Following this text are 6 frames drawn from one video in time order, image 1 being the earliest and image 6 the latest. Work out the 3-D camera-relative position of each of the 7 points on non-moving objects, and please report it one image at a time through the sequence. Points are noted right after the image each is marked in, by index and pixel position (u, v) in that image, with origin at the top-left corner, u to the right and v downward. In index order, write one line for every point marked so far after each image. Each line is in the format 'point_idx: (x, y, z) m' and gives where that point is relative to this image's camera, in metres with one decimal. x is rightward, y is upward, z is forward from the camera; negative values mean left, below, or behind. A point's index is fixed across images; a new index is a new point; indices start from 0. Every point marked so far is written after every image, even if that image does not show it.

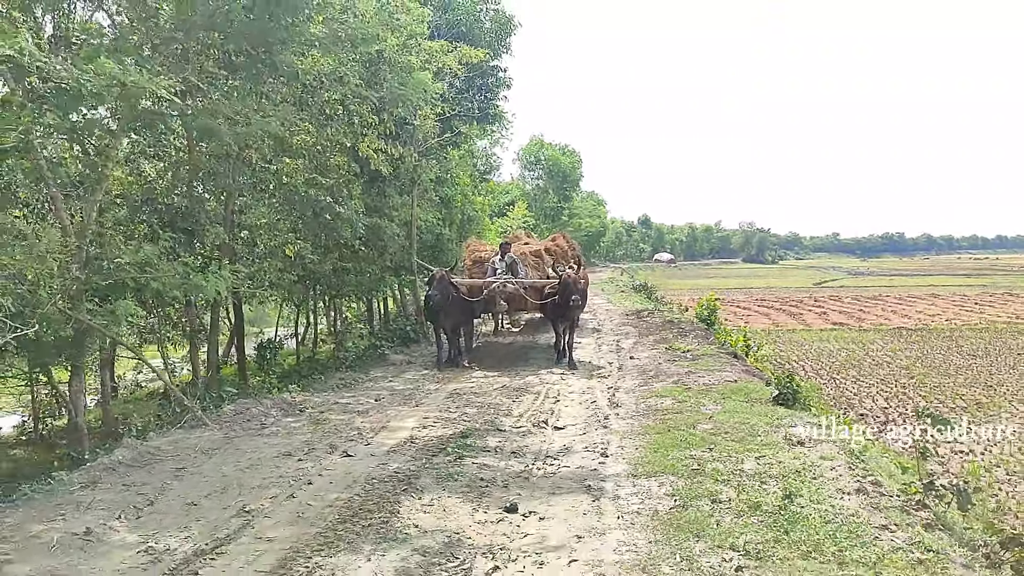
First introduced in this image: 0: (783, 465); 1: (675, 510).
0: (+2.1, -1.4, +5.8) m
1: (+1.1, -1.4, +4.9) m
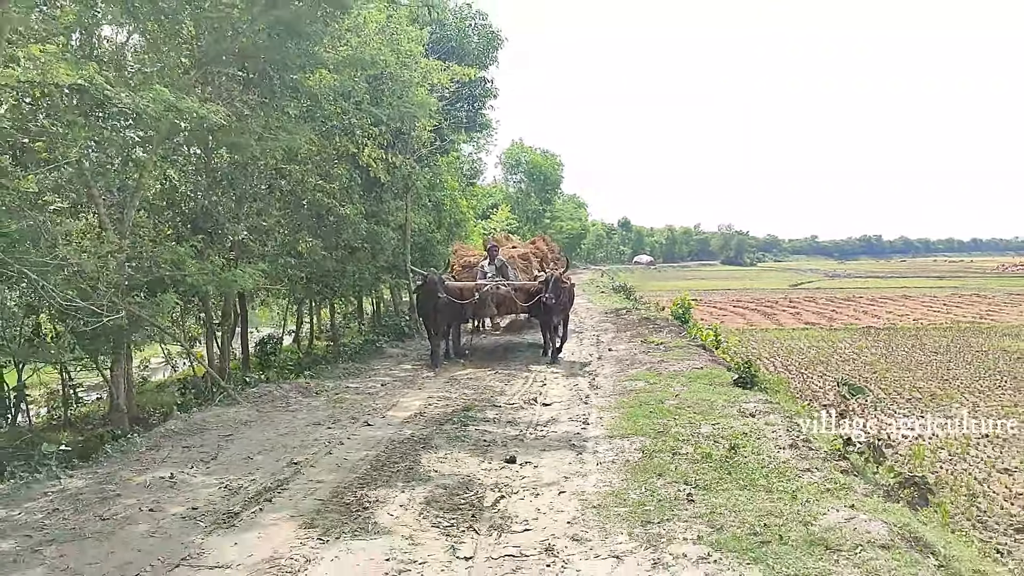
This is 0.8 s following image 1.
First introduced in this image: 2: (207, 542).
0: (+2.1, -1.3, +7.1) m
1: (+1.1, -1.4, +6.1) m
2: (-1.8, -1.5, +4.5) m
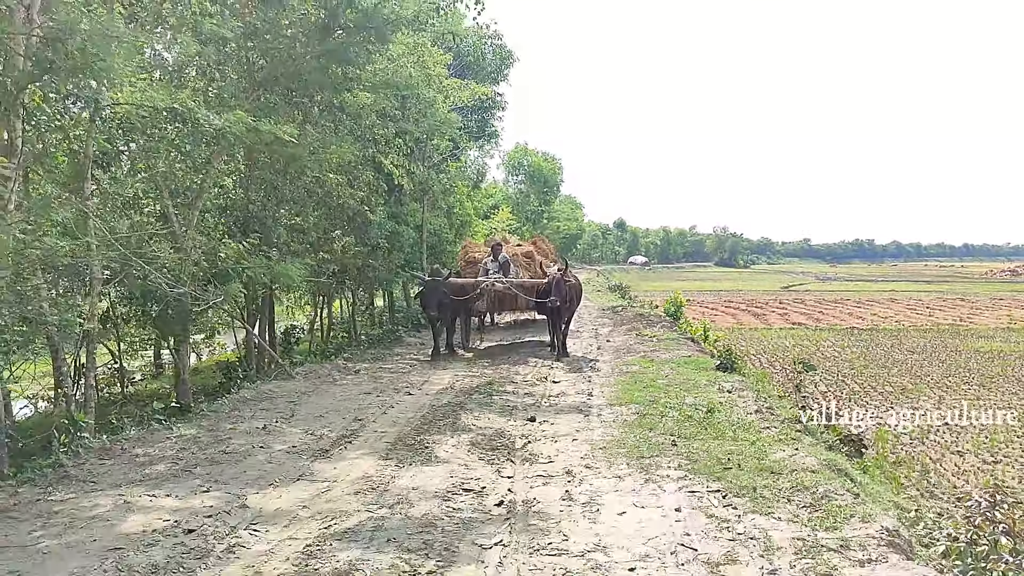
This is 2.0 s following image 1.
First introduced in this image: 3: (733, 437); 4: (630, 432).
0: (+2.3, -1.3, +8.6) m
1: (+1.3, -1.3, +7.6) m
2: (-1.6, -1.4, +6.0) m
3: (+2.0, -1.3, +6.8) m
4: (+1.1, -1.3, +7.1) m
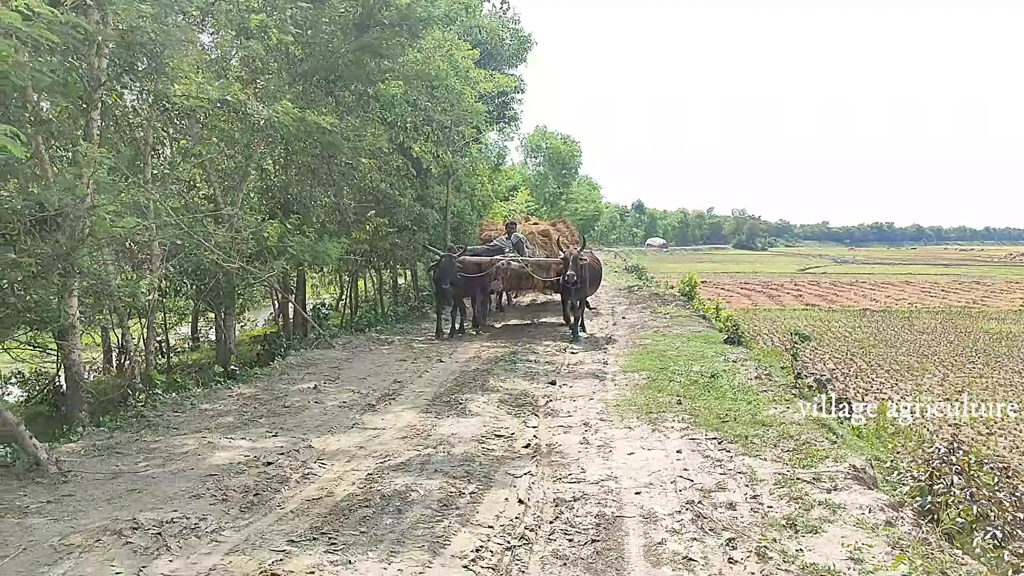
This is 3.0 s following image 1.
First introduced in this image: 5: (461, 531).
0: (+2.6, -1.0, +9.4) m
1: (+1.5, -1.1, +8.4) m
2: (-1.4, -1.2, +6.9) m
3: (+2.2, -1.1, +7.6) m
4: (+1.4, -1.1, +7.9) m
5: (-0.3, -1.4, +4.2) m
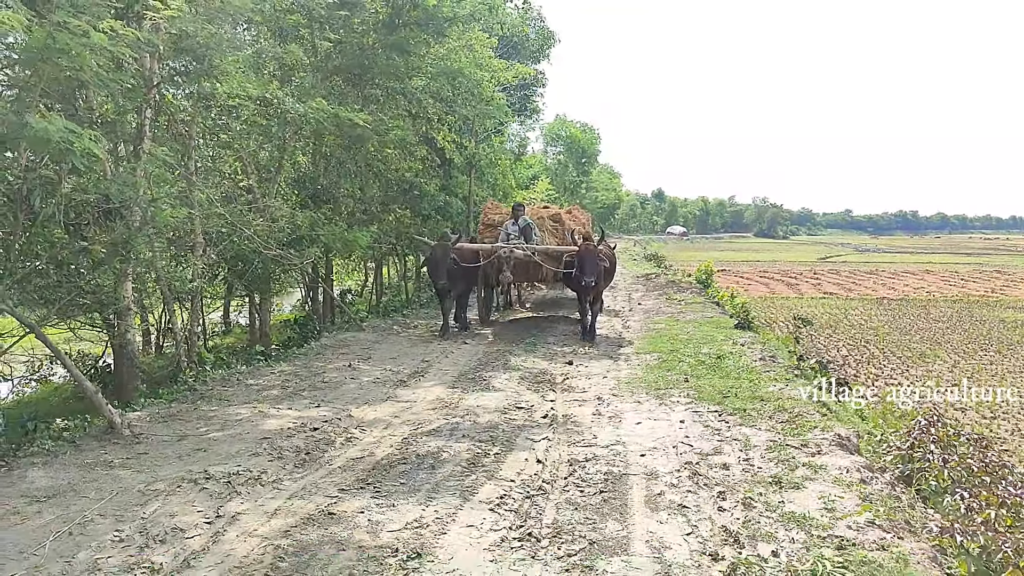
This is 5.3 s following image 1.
0: (+2.8, -0.8, +10.0) m
1: (+1.8, -0.9, +9.0) m
2: (-1.2, -1.1, +7.6) m
3: (+2.4, -1.0, +8.2) m
4: (+1.6, -1.0, +8.5) m
5: (-0.2, -1.3, +4.9) m
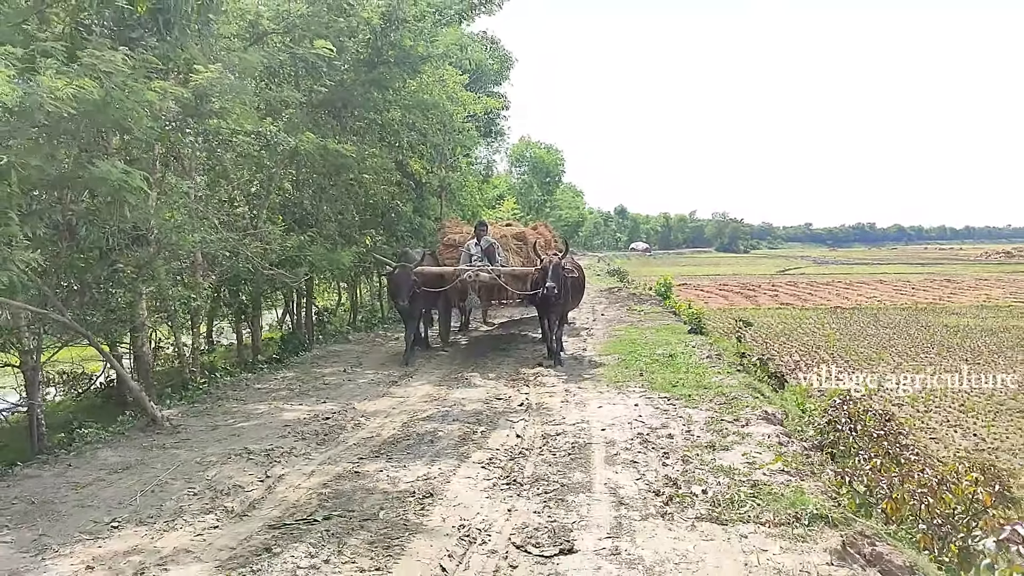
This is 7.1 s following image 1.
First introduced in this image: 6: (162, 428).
0: (+2.5, -0.9, +11.3) m
1: (+1.5, -1.0, +10.3) m
2: (-1.4, -1.2, +8.7) m
3: (+2.2, -1.0, +9.5) m
4: (+1.3, -1.1, +9.7) m
5: (-0.3, -1.3, +6.0) m
6: (-3.3, -1.3, +7.0) m
